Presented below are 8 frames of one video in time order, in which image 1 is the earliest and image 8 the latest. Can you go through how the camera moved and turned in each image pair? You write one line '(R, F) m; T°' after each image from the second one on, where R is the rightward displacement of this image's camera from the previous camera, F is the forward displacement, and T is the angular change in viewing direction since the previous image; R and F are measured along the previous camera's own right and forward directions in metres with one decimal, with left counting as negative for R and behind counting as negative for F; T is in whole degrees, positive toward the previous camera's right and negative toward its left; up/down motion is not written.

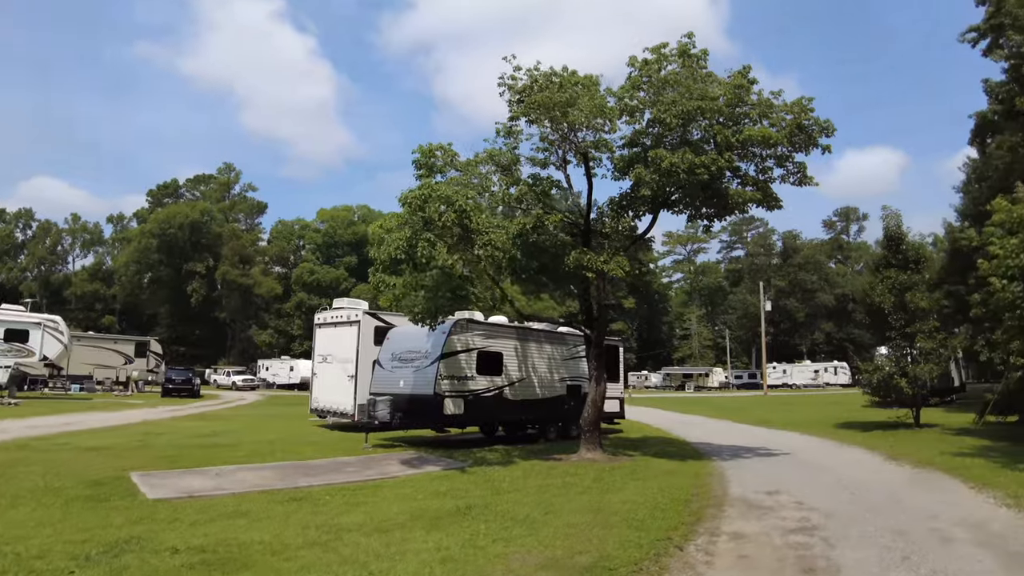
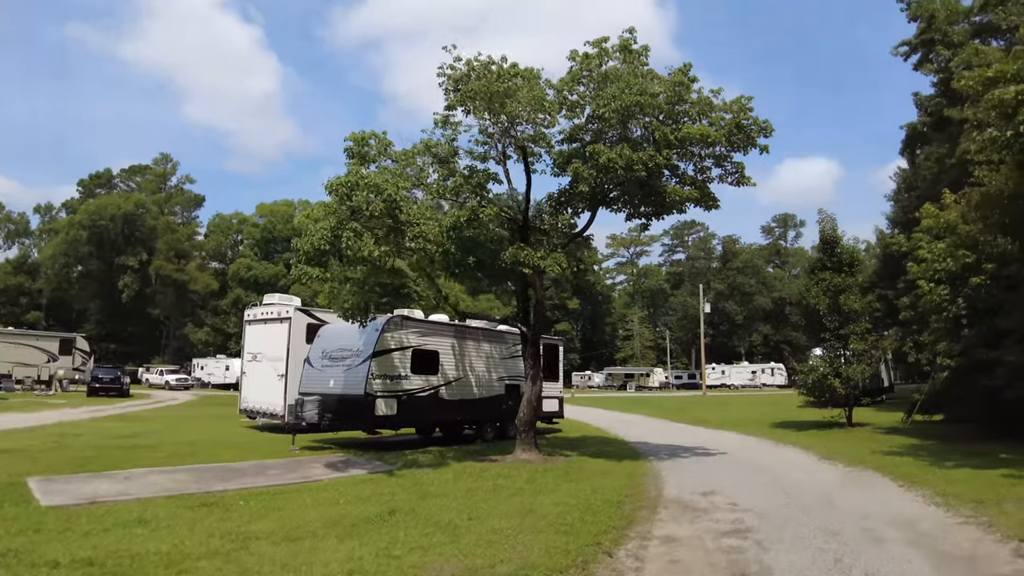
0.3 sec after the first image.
(+0.2, +0.4) m; +4°
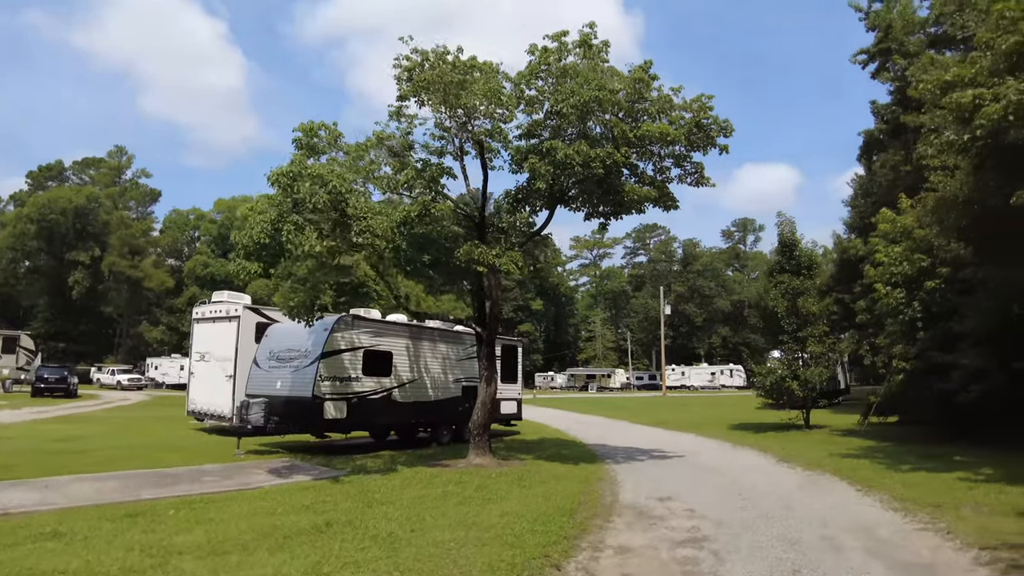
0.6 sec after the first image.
(+0.2, +0.4) m; +3°
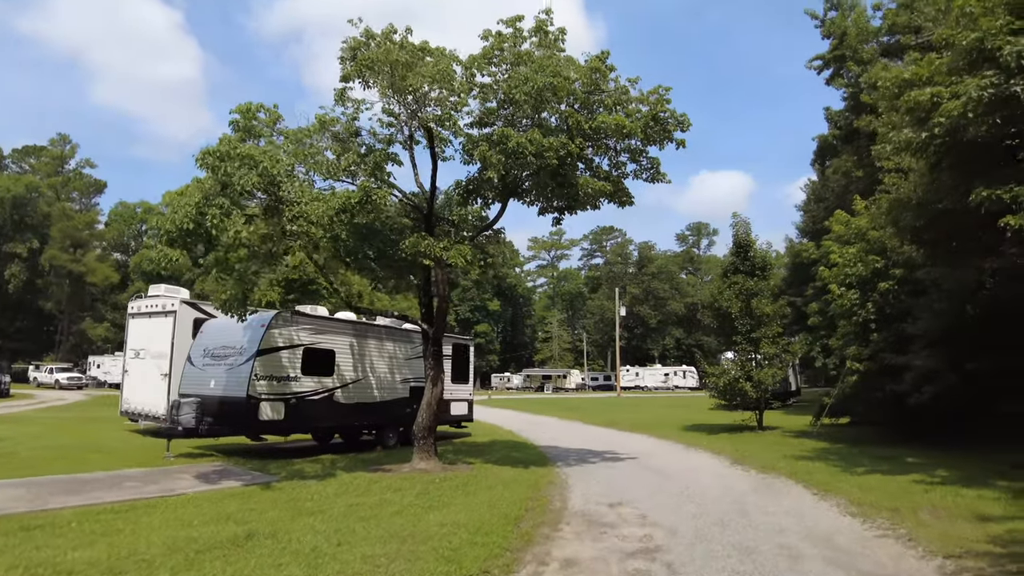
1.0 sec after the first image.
(+0.2, +0.6) m; +3°
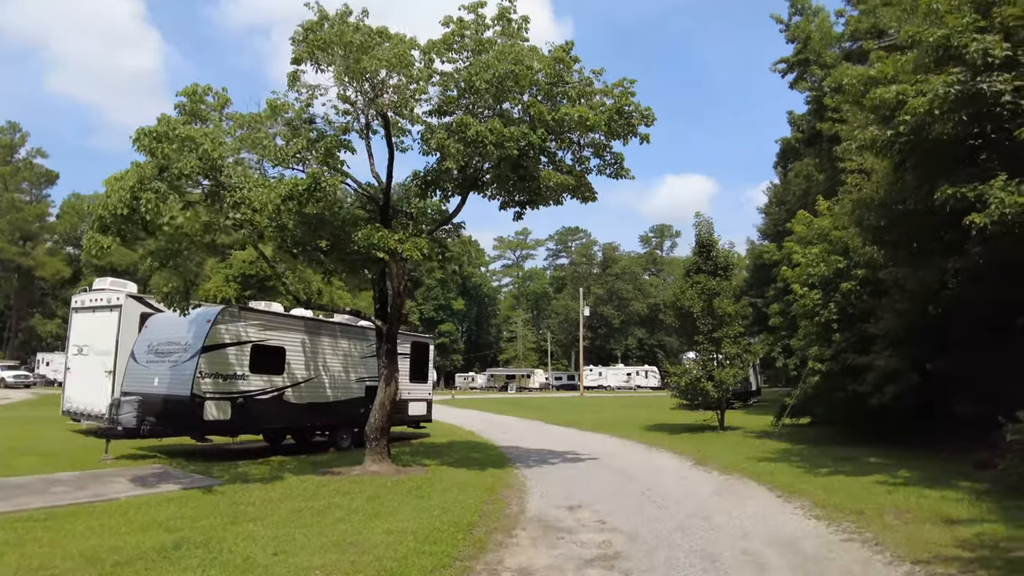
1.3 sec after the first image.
(+0.1, +0.4) m; +3°
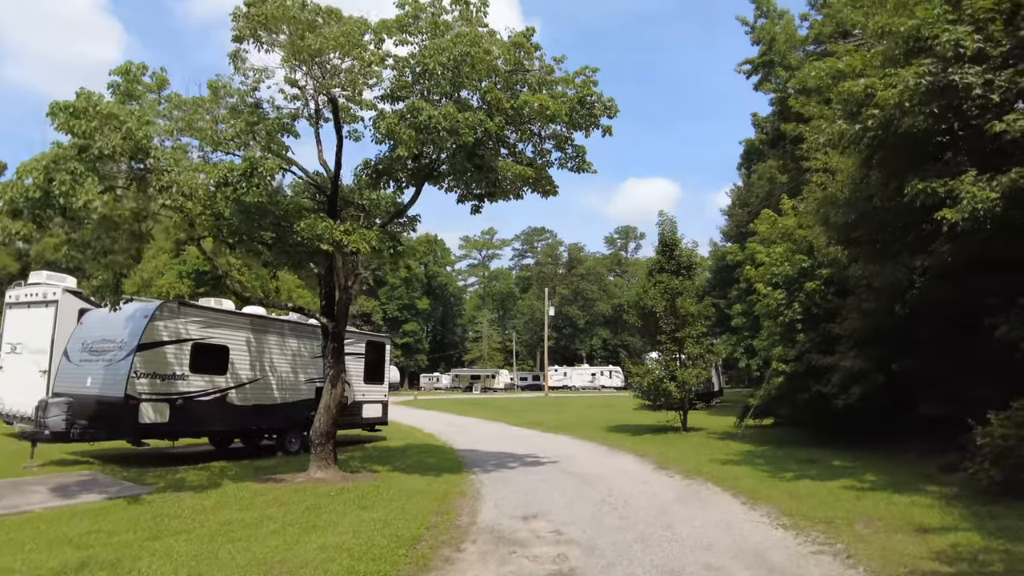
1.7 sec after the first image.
(+0.2, +0.6) m; +3°
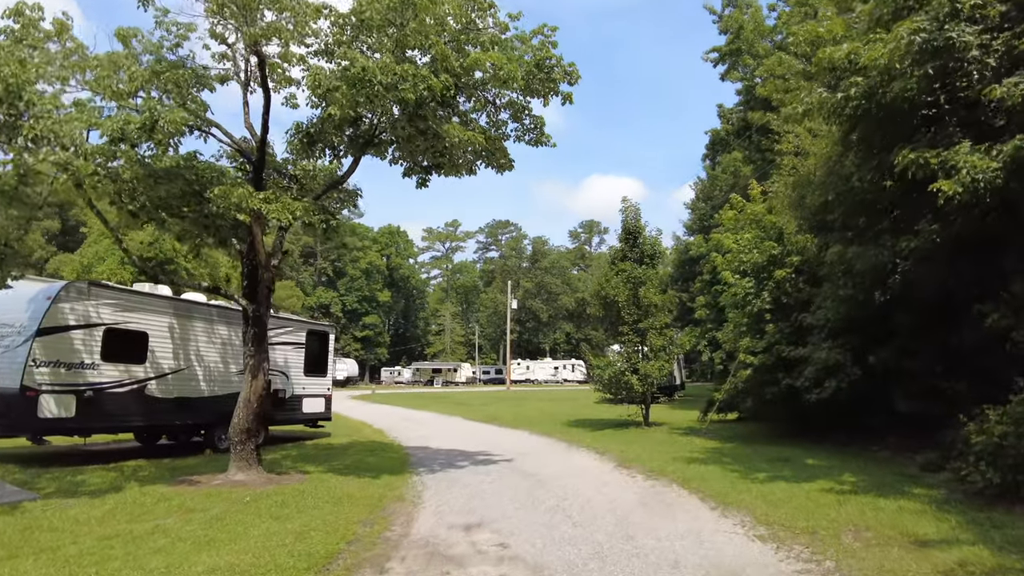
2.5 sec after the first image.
(+0.3, +1.2) m; +3°
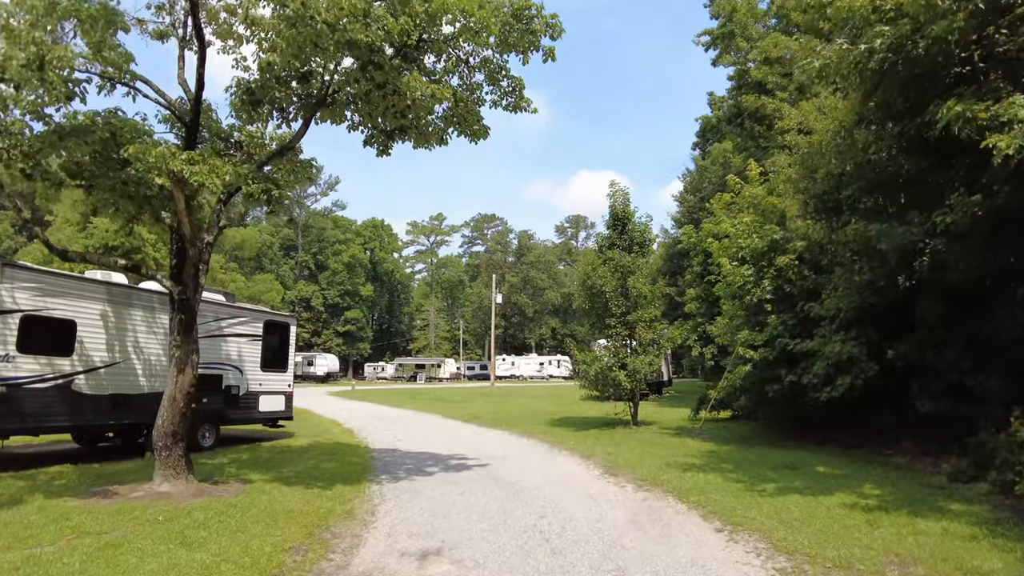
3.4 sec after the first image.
(+0.2, +1.4) m; +1°
